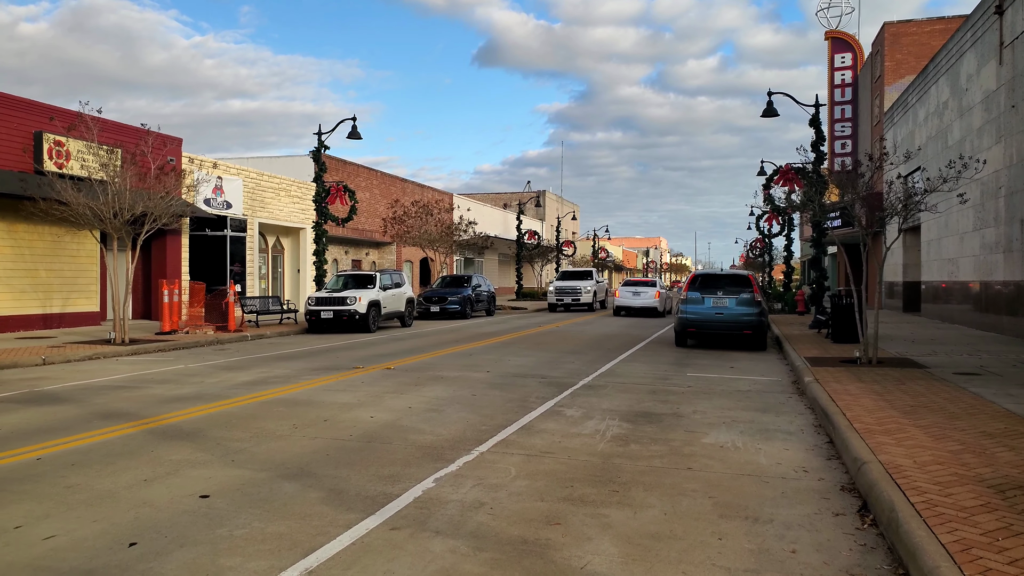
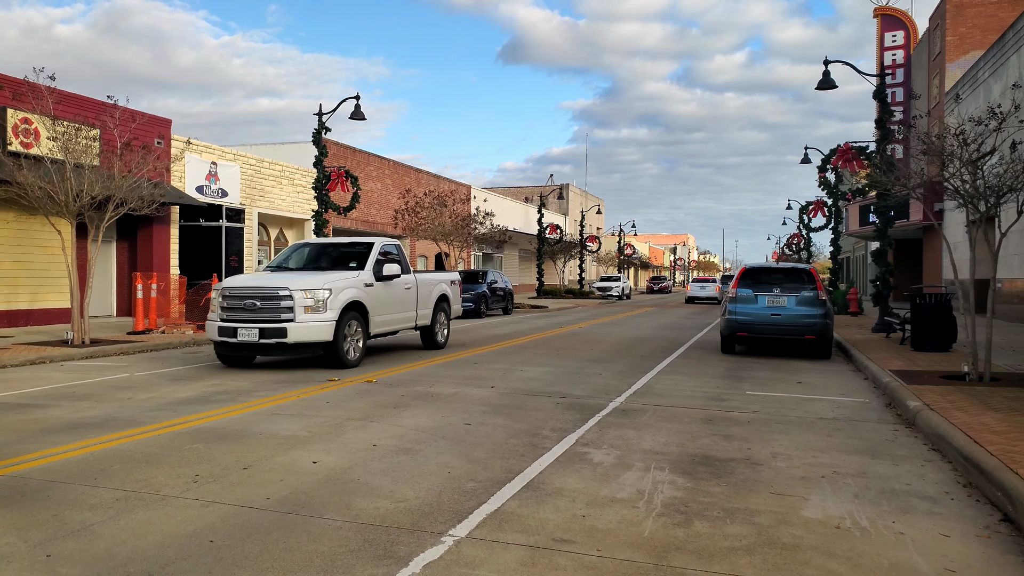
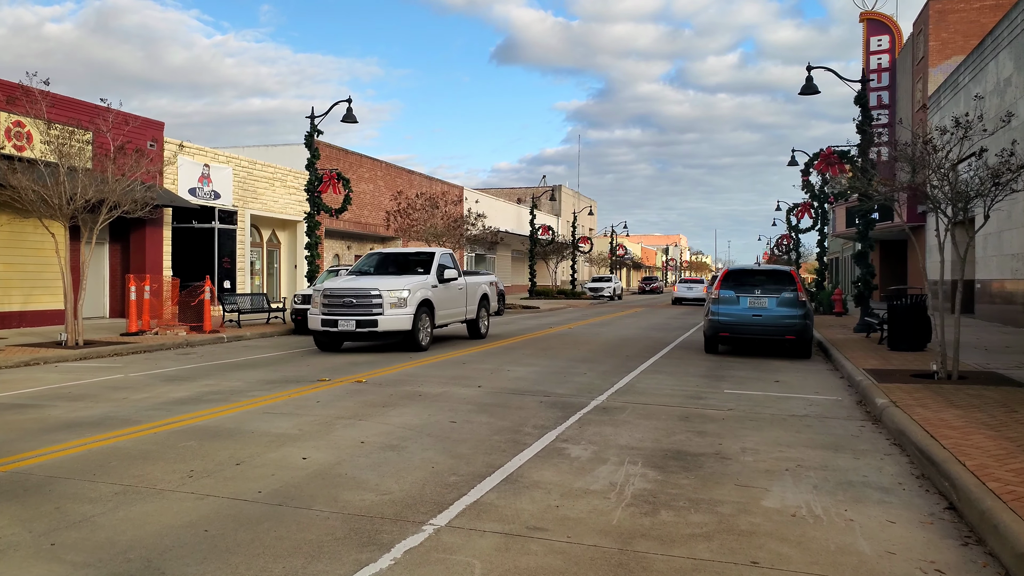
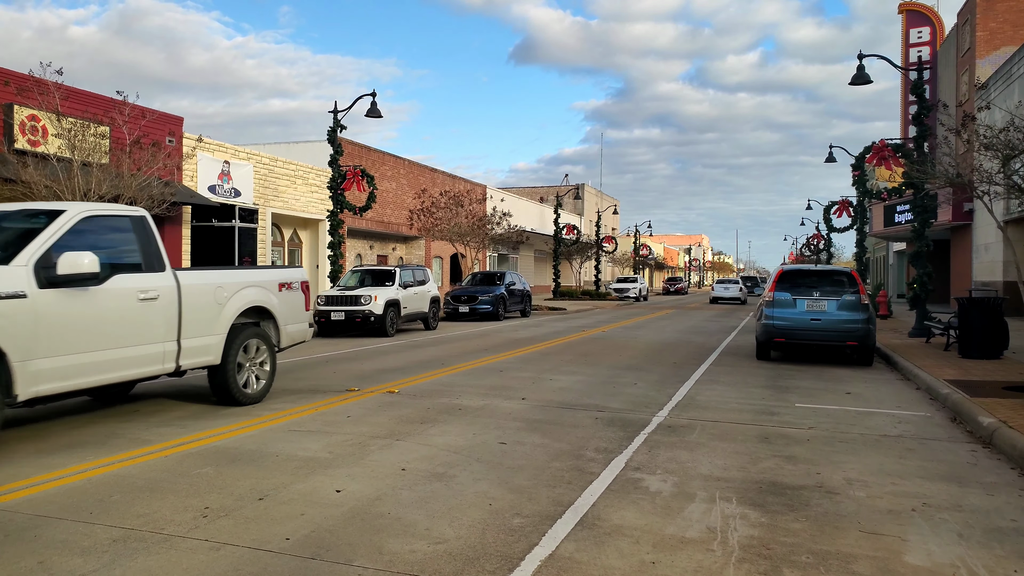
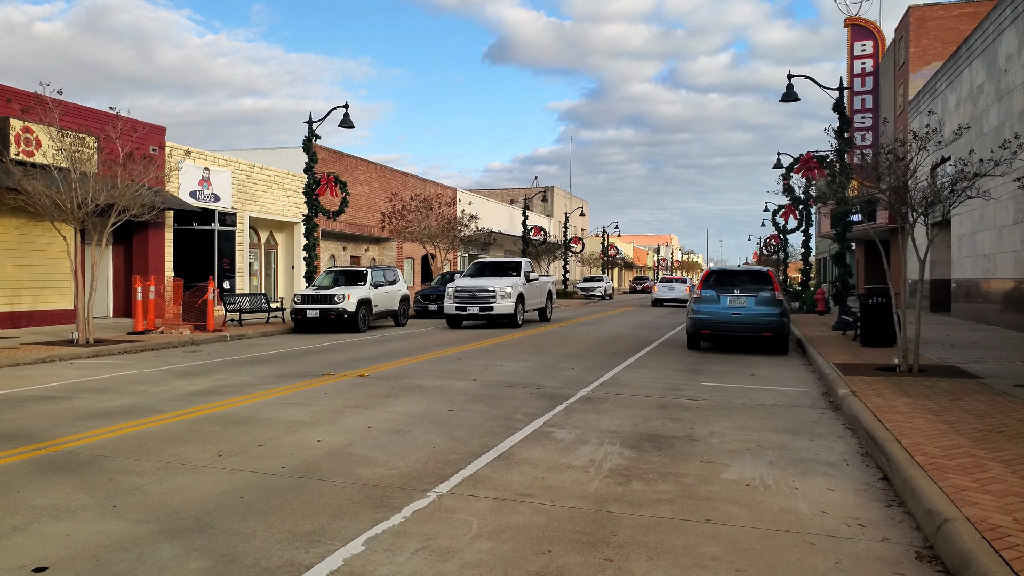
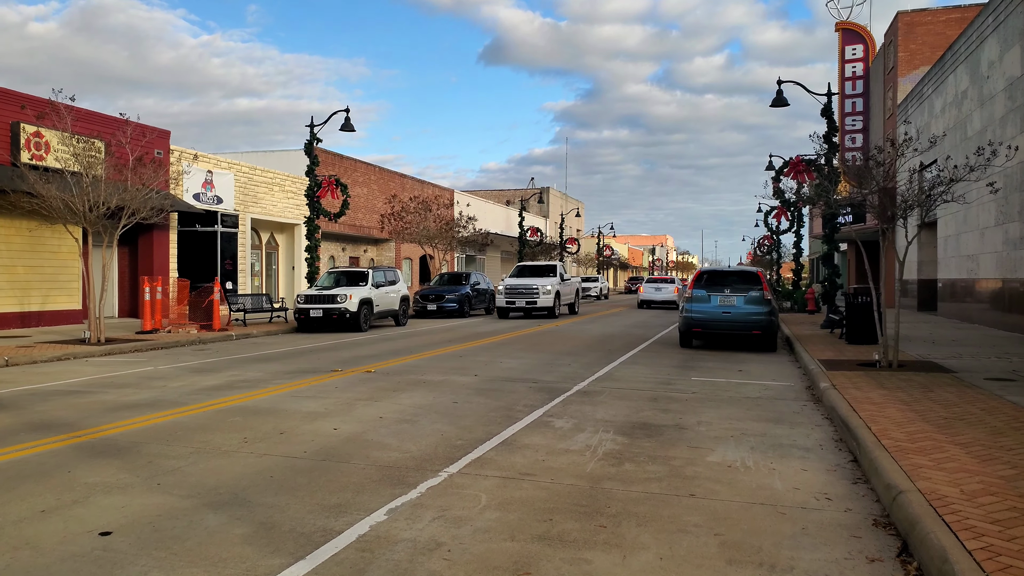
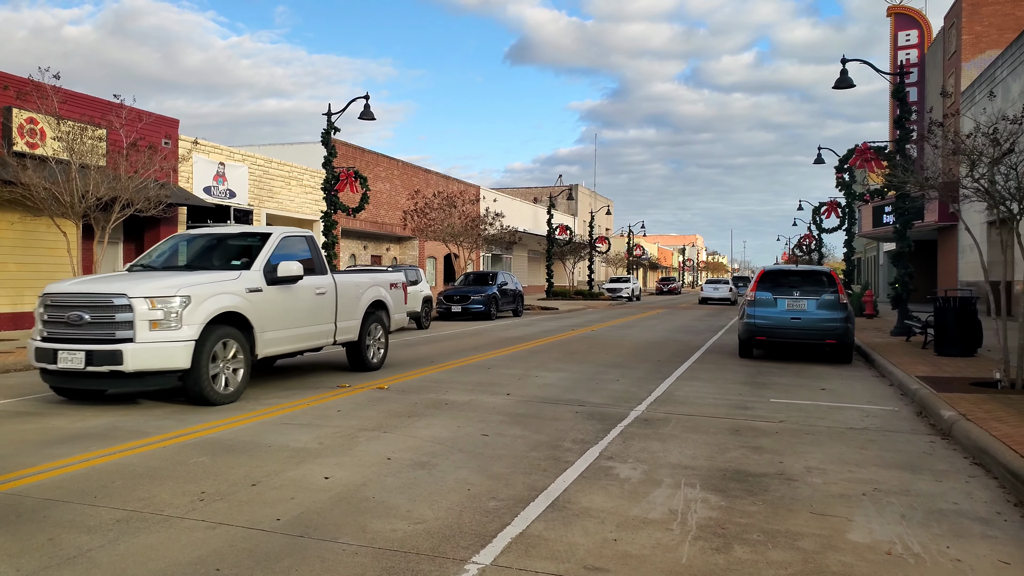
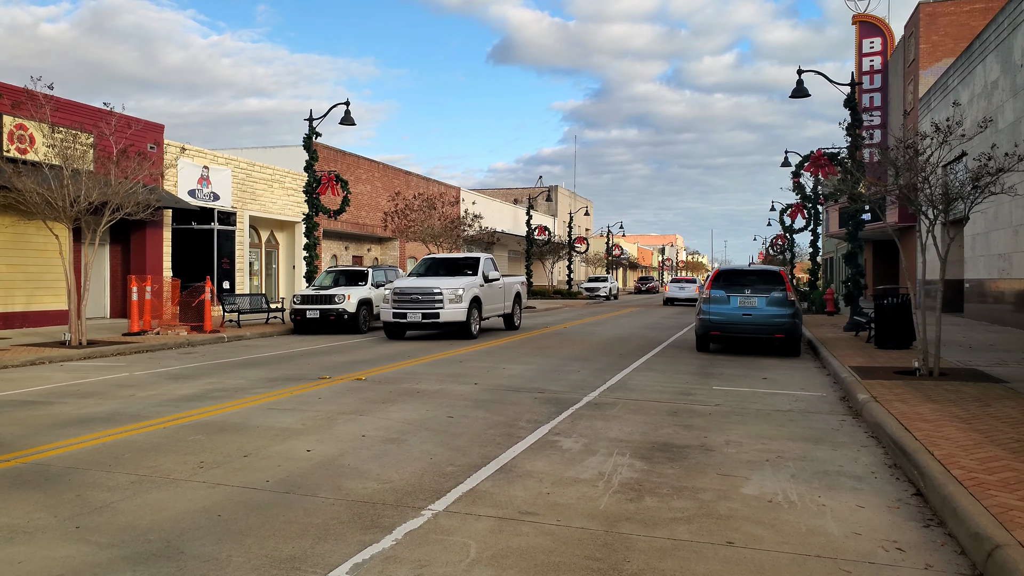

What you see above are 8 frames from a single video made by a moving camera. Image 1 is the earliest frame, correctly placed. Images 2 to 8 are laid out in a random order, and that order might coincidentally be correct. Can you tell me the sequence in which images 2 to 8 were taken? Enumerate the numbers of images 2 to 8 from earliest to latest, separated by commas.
6, 5, 8, 3, 2, 7, 4
